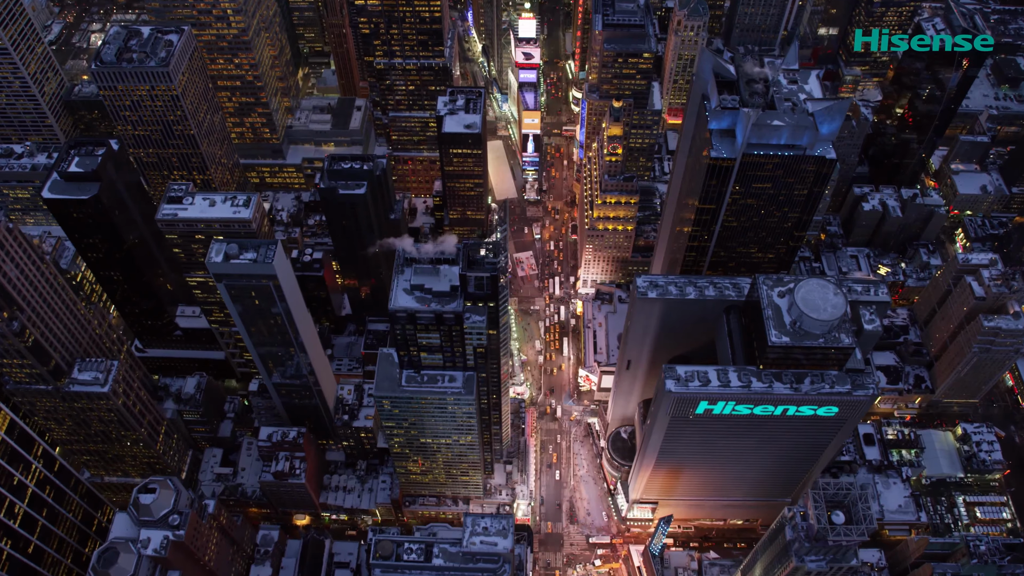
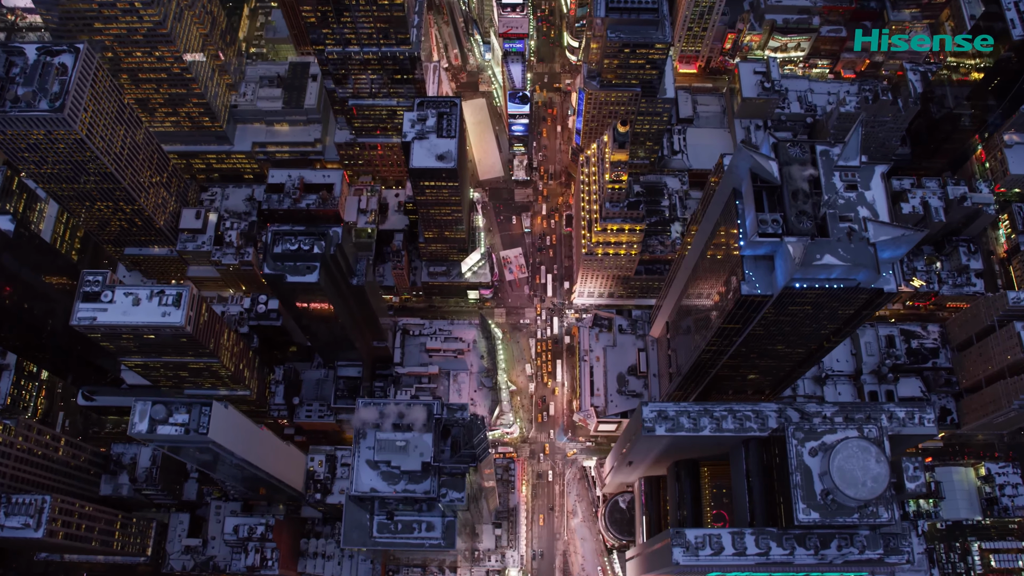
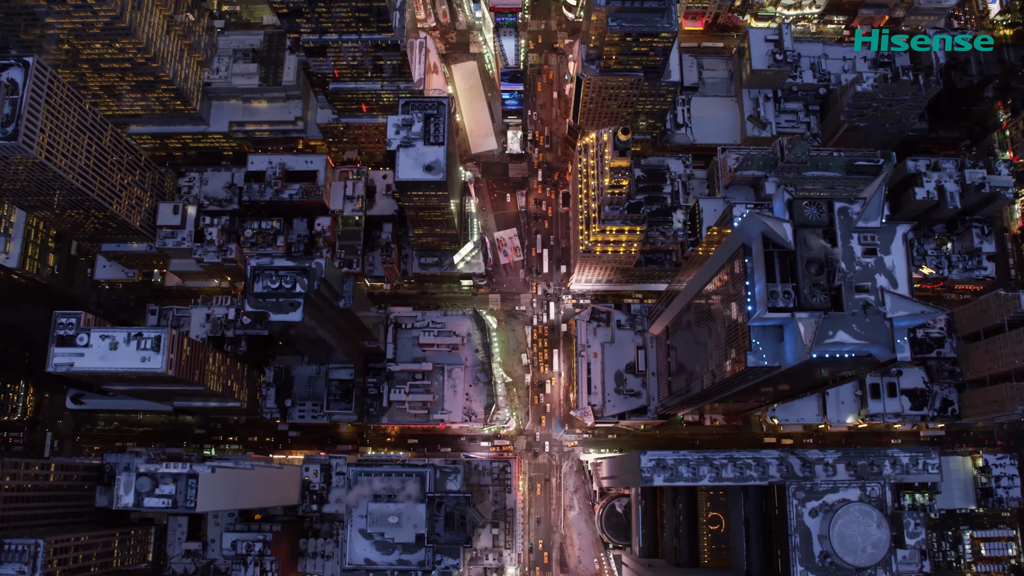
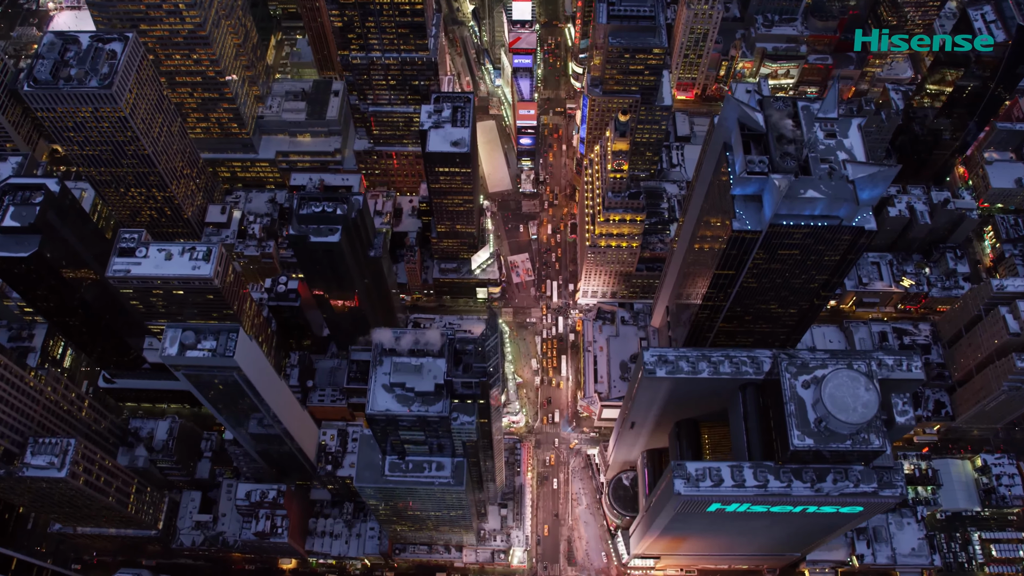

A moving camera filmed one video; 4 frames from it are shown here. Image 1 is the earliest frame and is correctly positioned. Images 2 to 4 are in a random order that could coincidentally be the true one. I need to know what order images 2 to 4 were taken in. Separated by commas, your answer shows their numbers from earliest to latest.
4, 2, 3
